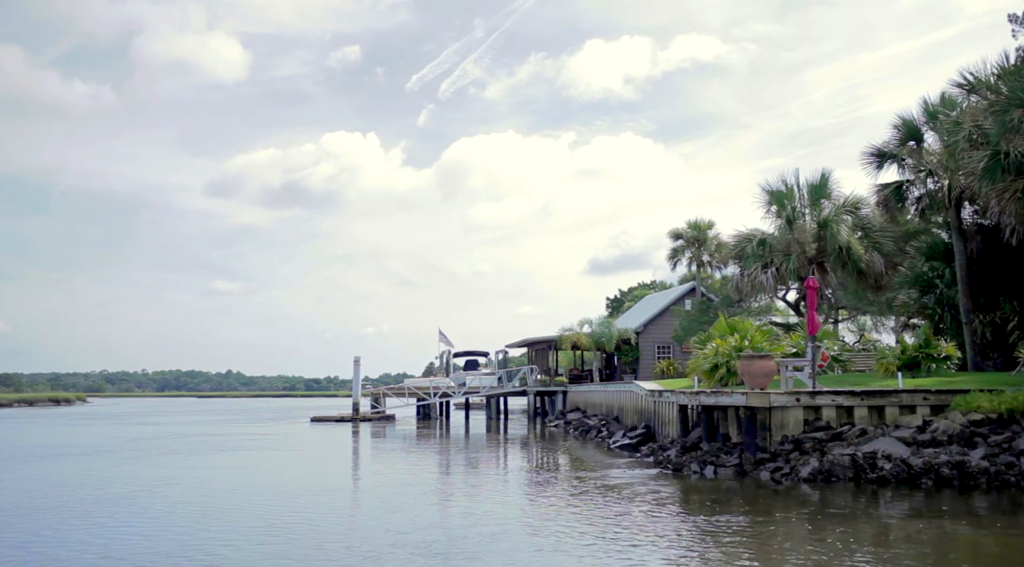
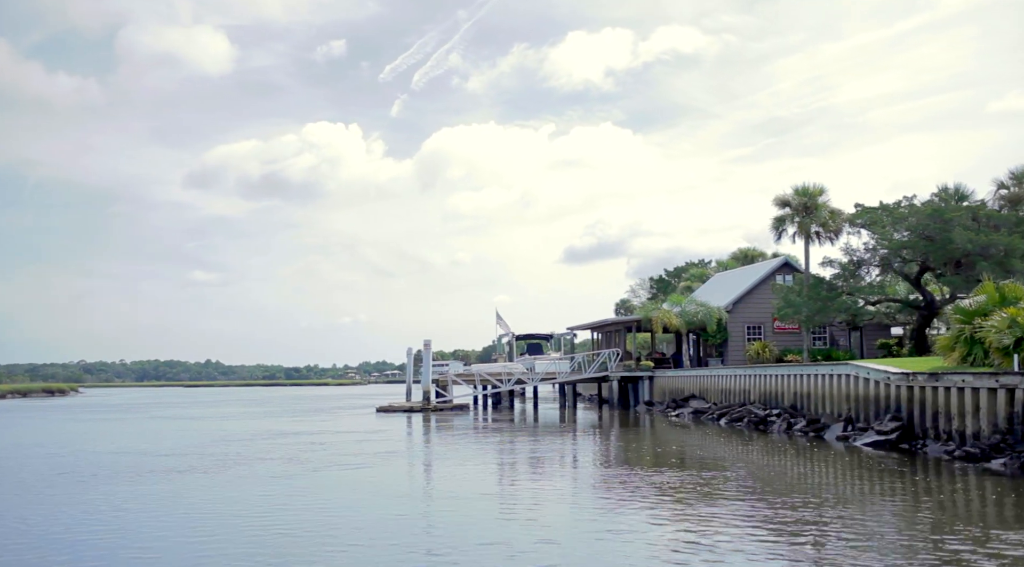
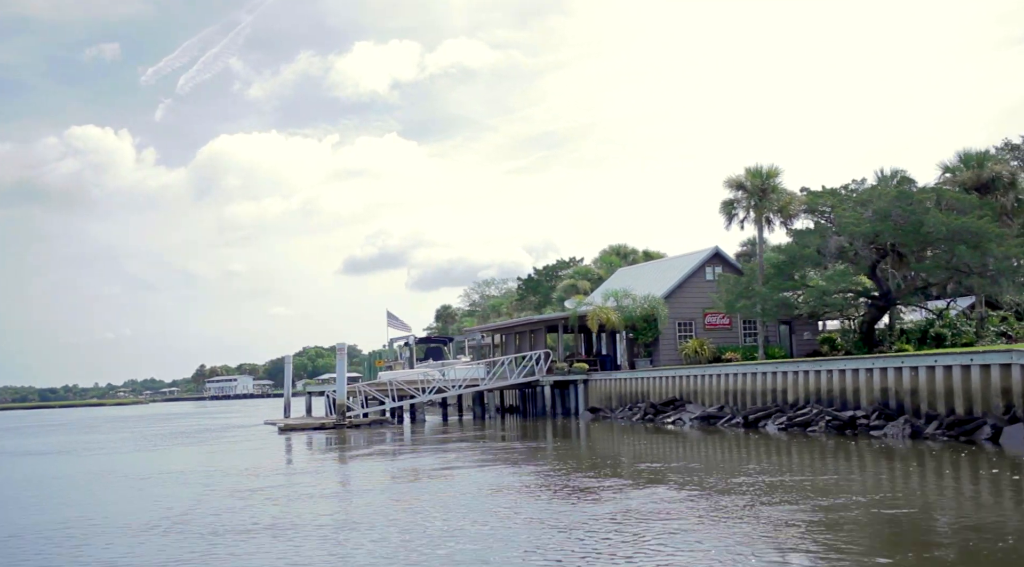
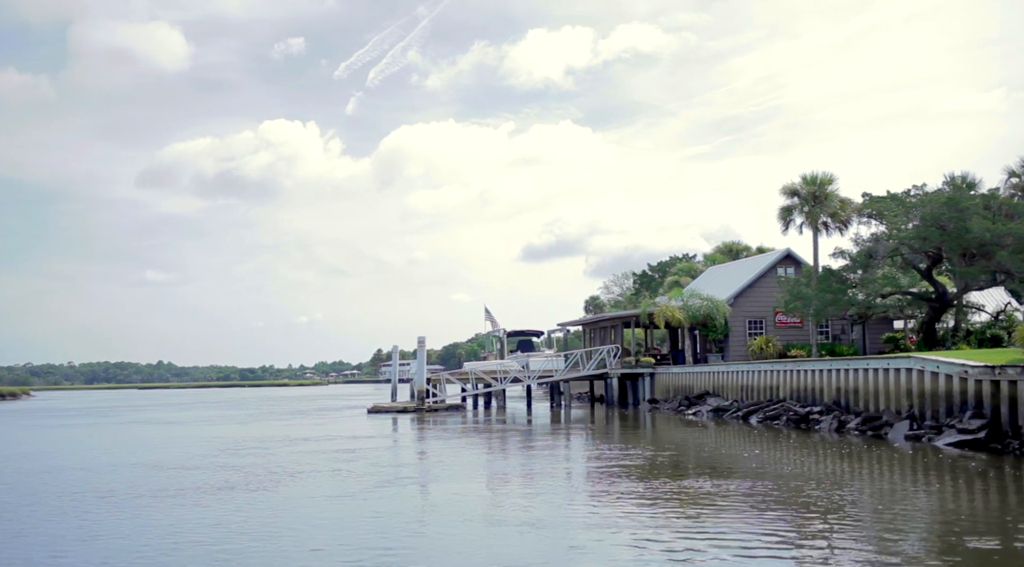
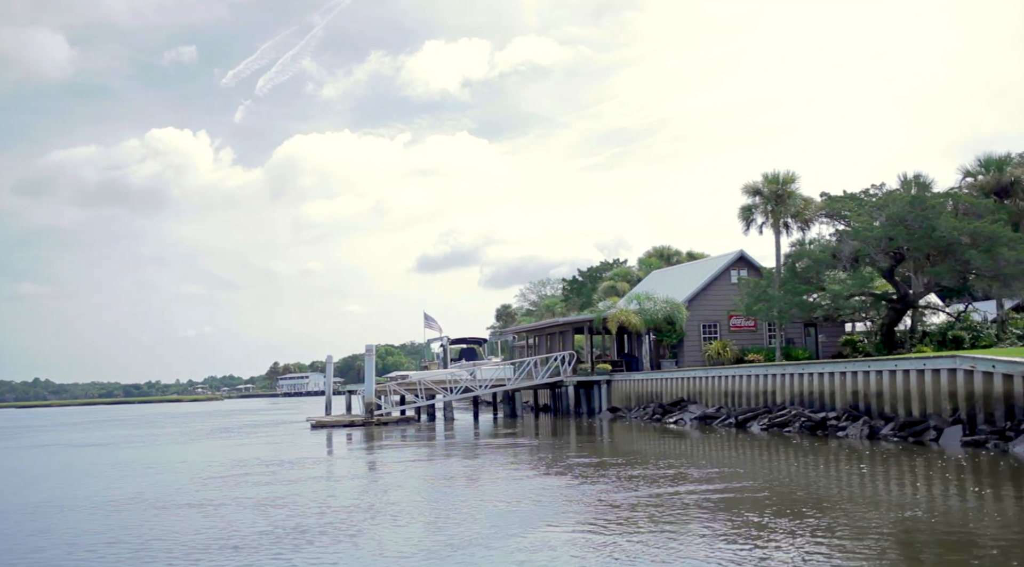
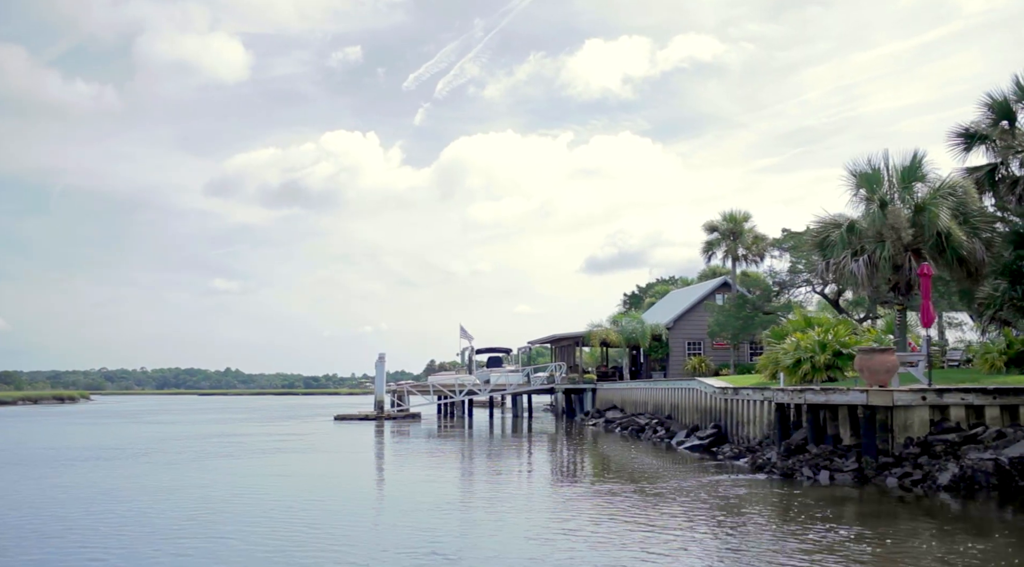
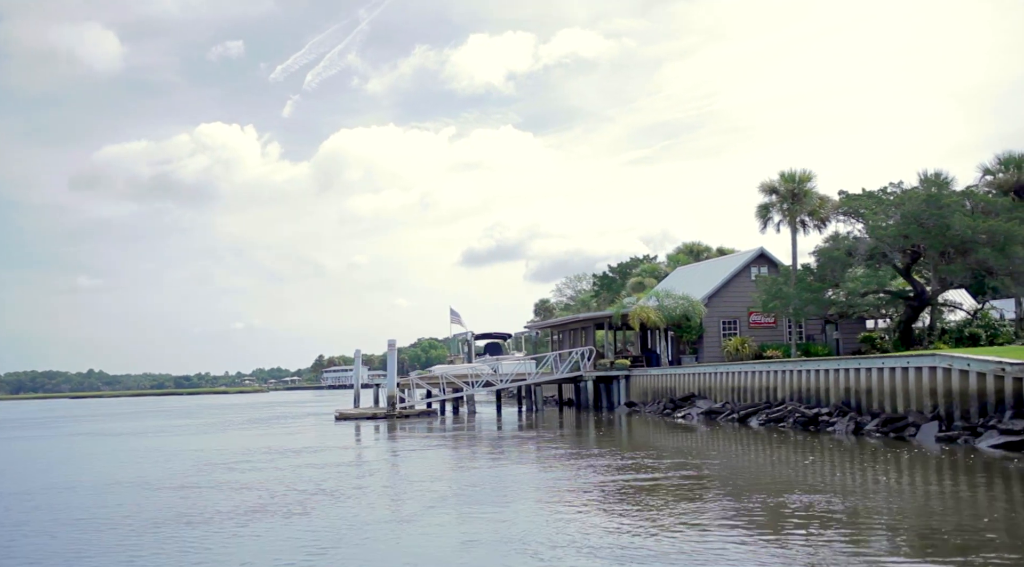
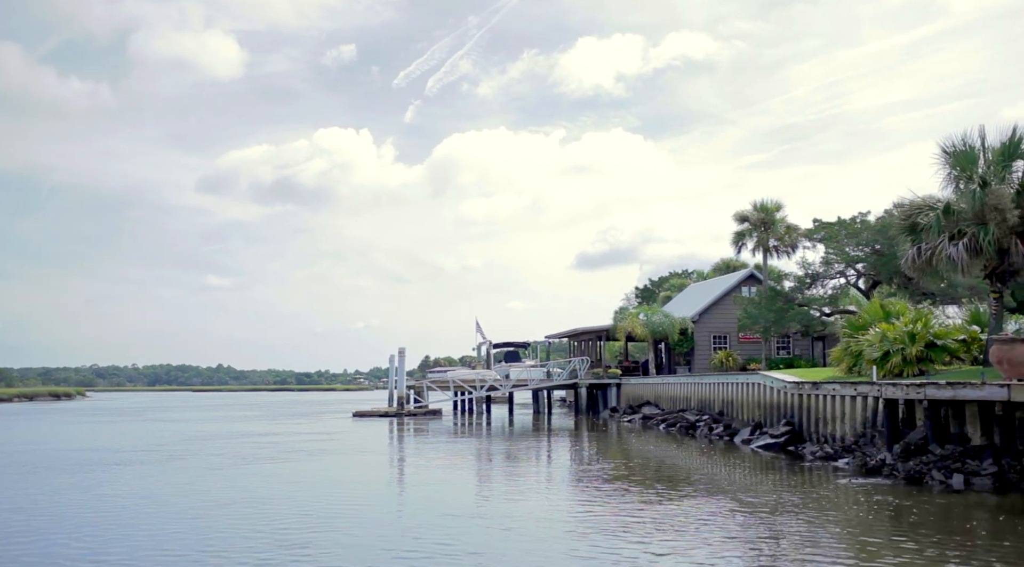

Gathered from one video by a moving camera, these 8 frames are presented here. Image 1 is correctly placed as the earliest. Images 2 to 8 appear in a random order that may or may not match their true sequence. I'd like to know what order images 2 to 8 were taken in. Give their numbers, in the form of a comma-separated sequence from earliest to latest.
6, 8, 2, 4, 7, 5, 3
